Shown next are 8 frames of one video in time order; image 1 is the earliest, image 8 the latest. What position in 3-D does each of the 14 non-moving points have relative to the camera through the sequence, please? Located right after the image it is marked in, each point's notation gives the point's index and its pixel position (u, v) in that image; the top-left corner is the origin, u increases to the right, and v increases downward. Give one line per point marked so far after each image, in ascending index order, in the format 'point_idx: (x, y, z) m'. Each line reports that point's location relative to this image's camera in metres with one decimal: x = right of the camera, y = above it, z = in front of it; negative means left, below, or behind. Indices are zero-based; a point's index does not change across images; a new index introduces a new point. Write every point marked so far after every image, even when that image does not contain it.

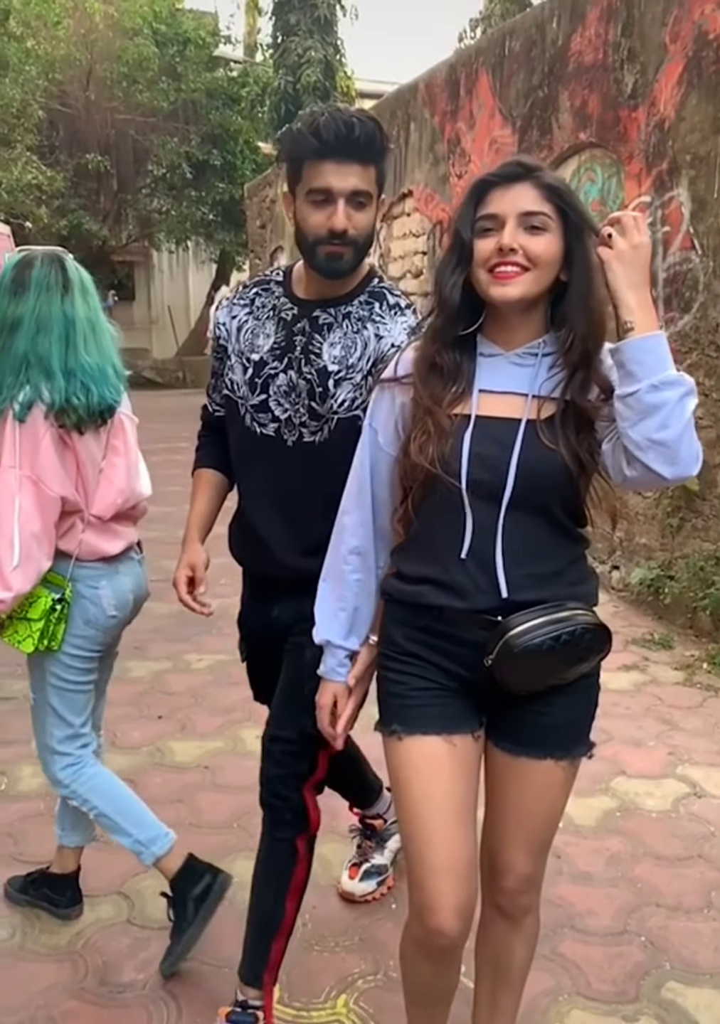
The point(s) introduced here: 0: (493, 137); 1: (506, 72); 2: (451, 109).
0: (+0.9, +2.5, +7.1) m
1: (+1.0, +2.9, +6.8) m
2: (+0.7, +3.0, +7.8) m
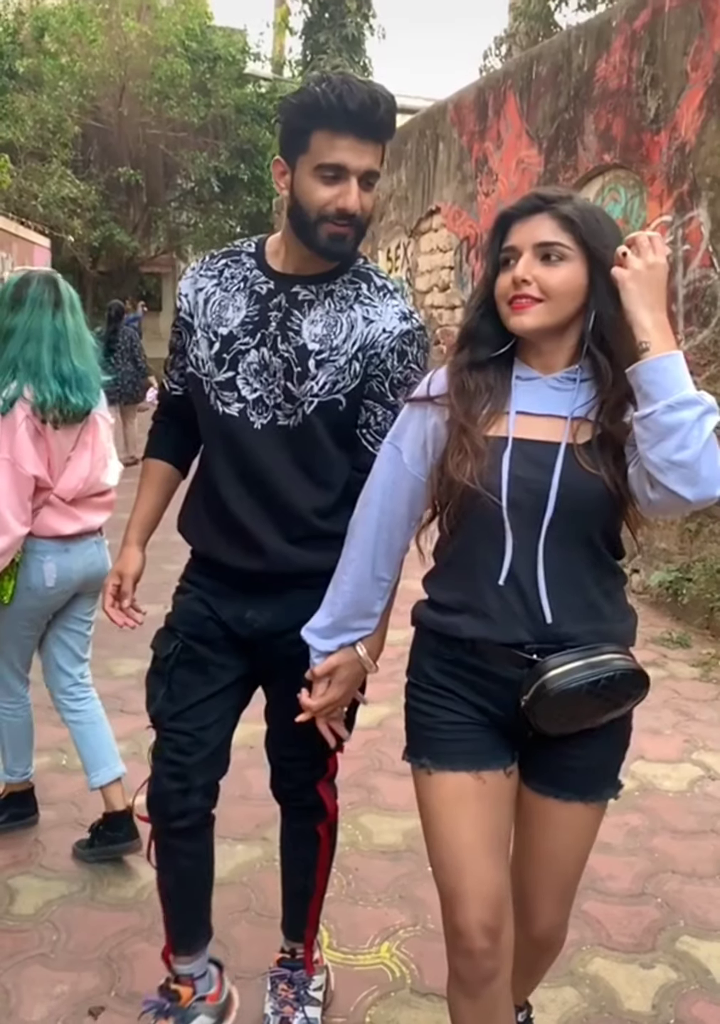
0: (+1.1, +2.5, +7.4) m
1: (+1.2, +2.8, +7.1) m
2: (+0.9, +3.0, +8.1) m
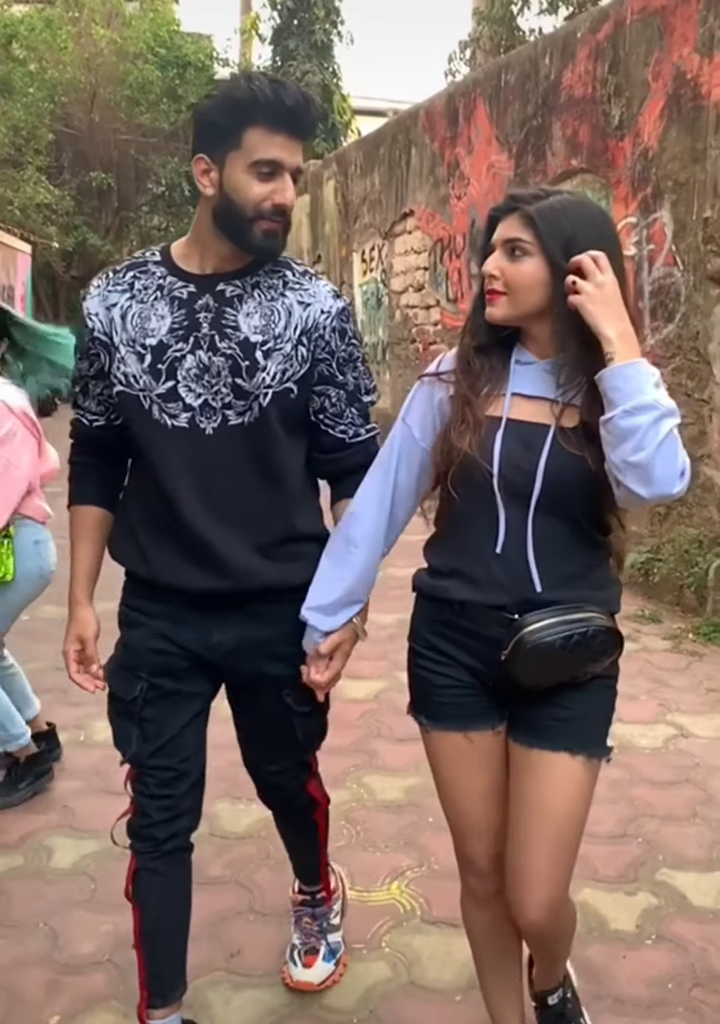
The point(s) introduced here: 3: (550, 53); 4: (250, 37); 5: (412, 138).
0: (+1.0, +2.6, +7.7) m
1: (+1.0, +2.9, +7.4) m
2: (+0.7, +3.0, +8.4) m
3: (+1.2, +3.0, +6.8) m
4: (-2.0, +8.6, +19.1) m
5: (+0.5, +3.3, +9.2) m
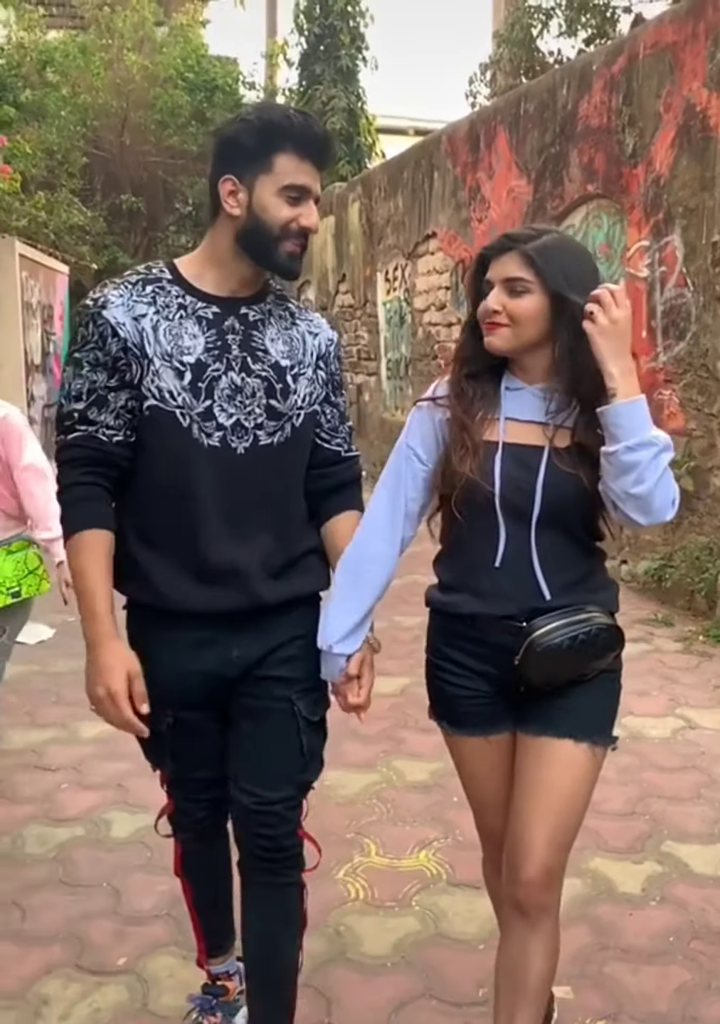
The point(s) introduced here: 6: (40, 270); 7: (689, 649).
0: (+1.2, +2.5, +8.0) m
1: (+1.2, +2.8, +7.8) m
2: (+0.9, +2.9, +8.7) m
3: (+1.4, +2.9, +7.1) m
4: (-1.6, +8.4, +19.6) m
5: (+0.7, +3.2, +9.6) m
6: (-3.0, +2.2, +9.7) m
7: (+1.7, -0.7, +5.4) m
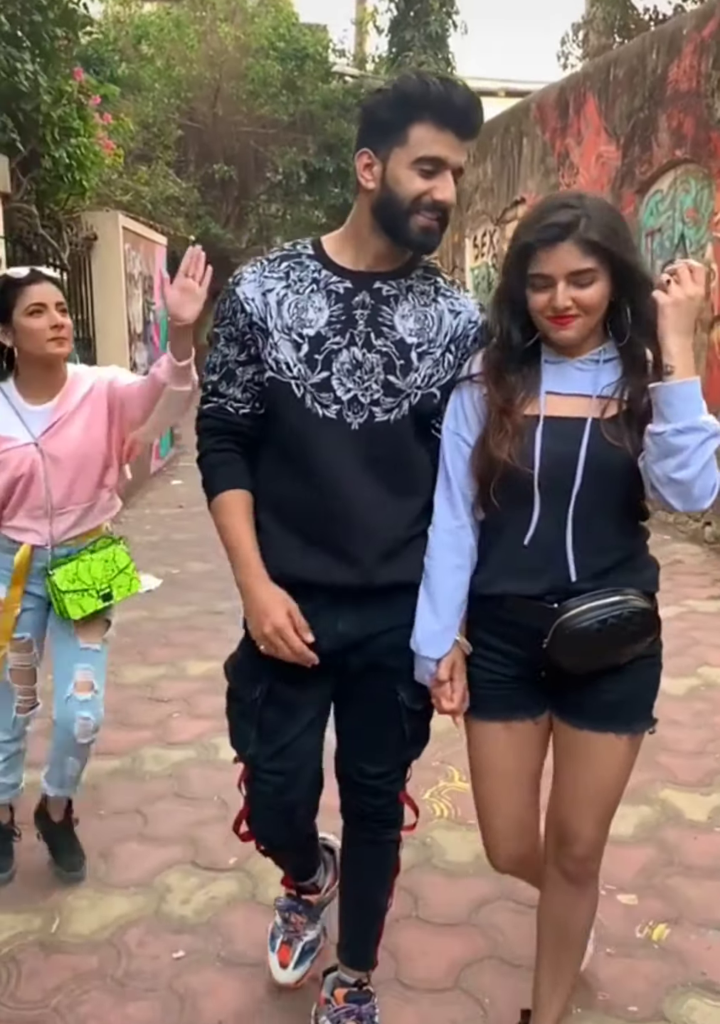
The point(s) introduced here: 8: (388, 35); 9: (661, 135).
0: (+1.8, +2.8, +8.1) m
1: (+1.9, +3.1, +7.8) m
2: (+1.7, +3.3, +8.8) m
3: (+2.0, +3.2, +7.1) m
4: (+0.1, +9.1, +19.6) m
5: (+1.5, +3.5, +9.7) m
6: (-2.1, +2.6, +10.1) m
7: (+2.1, -0.5, +5.5) m
8: (+0.5, +9.0, +19.7) m
9: (+2.0, +2.6, +7.1) m
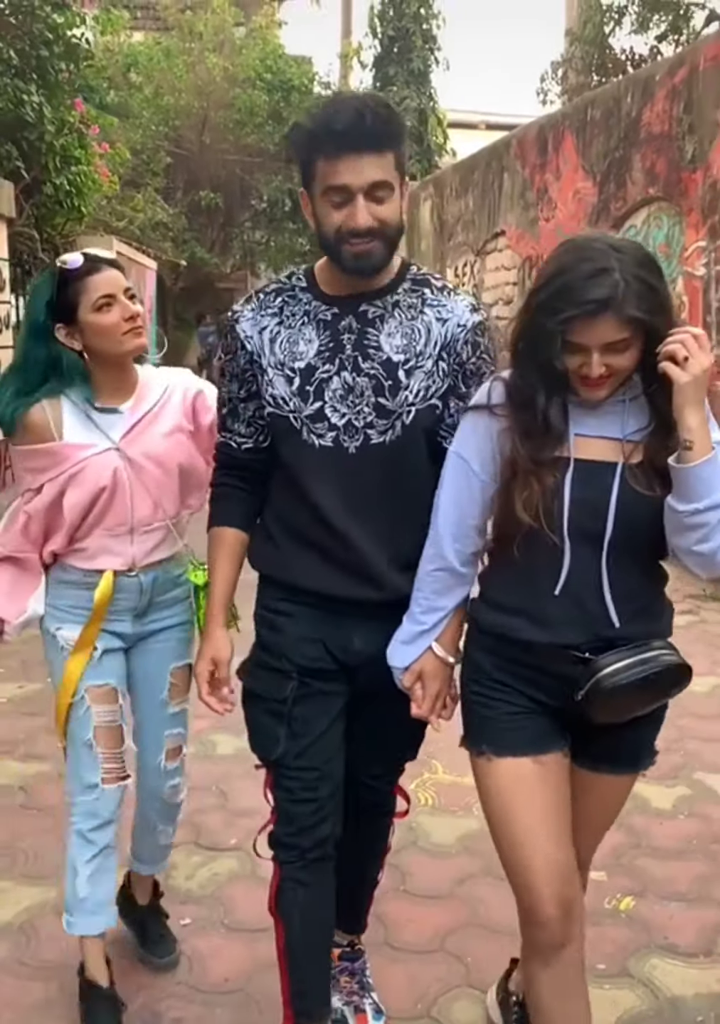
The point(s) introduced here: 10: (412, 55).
0: (+1.7, +2.6, +8.5) m
1: (+1.8, +3.0, +8.2) m
2: (+1.6, +3.1, +9.2) m
3: (+2.0, +3.0, +7.5) m
4: (-0.2, +8.6, +20.1) m
5: (+1.4, +3.3, +10.0) m
6: (-2.3, +2.5, +10.4) m
7: (+2.1, -0.6, +5.8) m
8: (+0.2, +8.5, +20.1) m
9: (+2.0, +2.4, +7.5) m
10: (+1.0, +8.6, +19.7) m
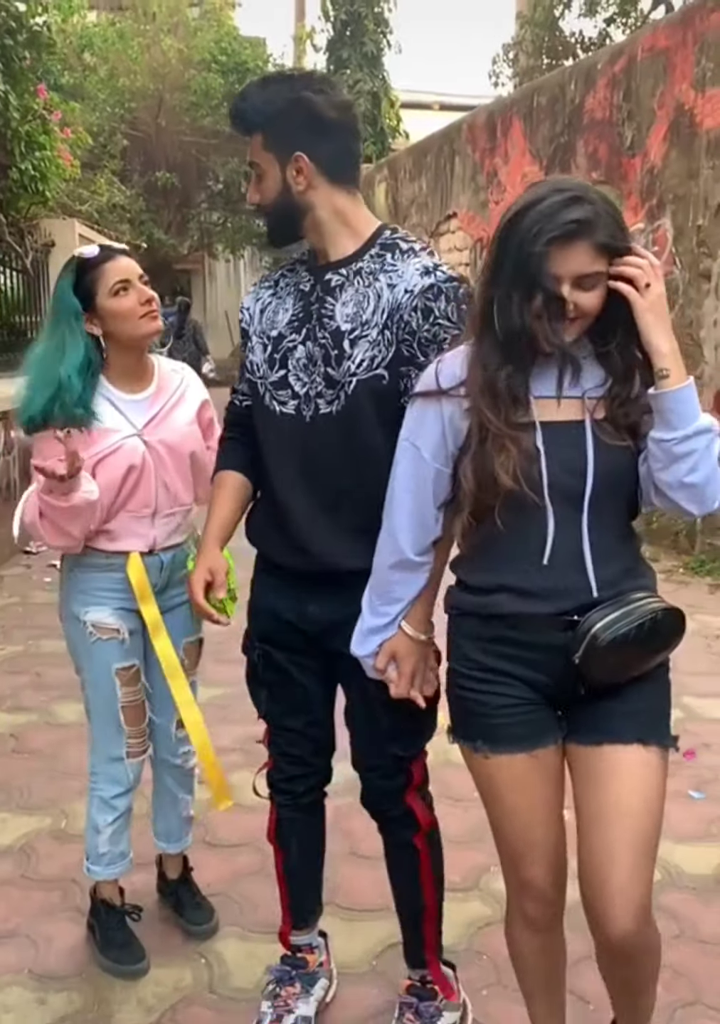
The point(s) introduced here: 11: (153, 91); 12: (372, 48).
0: (+1.4, +2.9, +8.8) m
1: (+1.4, +3.2, +8.5) m
2: (+1.2, +3.3, +9.5) m
3: (+1.6, +3.2, +7.9) m
4: (-1.1, +9.0, +20.3) m
5: (+0.9, +3.6, +10.3) m
6: (-2.7, +2.7, +10.6) m
7: (+1.8, -0.4, +6.2) m
8: (-0.7, +9.0, +20.3) m
9: (+1.6, +2.6, +7.8) m
10: (+0.1, +9.0, +19.9) m
11: (-3.9, +7.9, +19.5) m
12: (+0.2, +8.9, +19.9) m
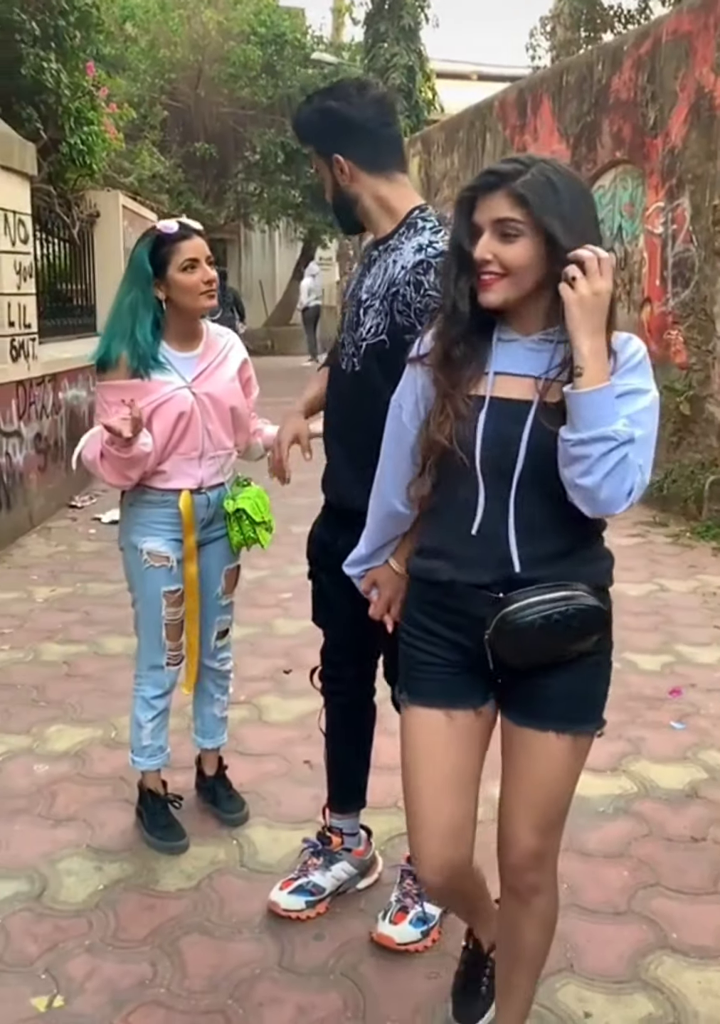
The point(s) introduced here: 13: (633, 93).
0: (+1.7, +3.1, +9.1) m
1: (+1.7, +3.5, +8.8) m
2: (+1.5, +3.6, +9.8) m
3: (+1.9, +3.5, +8.1) m
4: (-0.3, +9.7, +20.4) m
5: (+1.3, +3.9, +10.6) m
6: (-2.4, +3.1, +11.0) m
7: (+2.0, -0.2, +6.6) m
8: (+0.1, +9.6, +20.5) m
9: (+1.9, +2.9, +8.1) m
10: (+0.8, +9.6, +20.0) m
11: (-3.2, +8.5, +19.8) m
12: (+1.0, +9.5, +20.0) m
13: (+2.0, +3.1, +7.7) m
